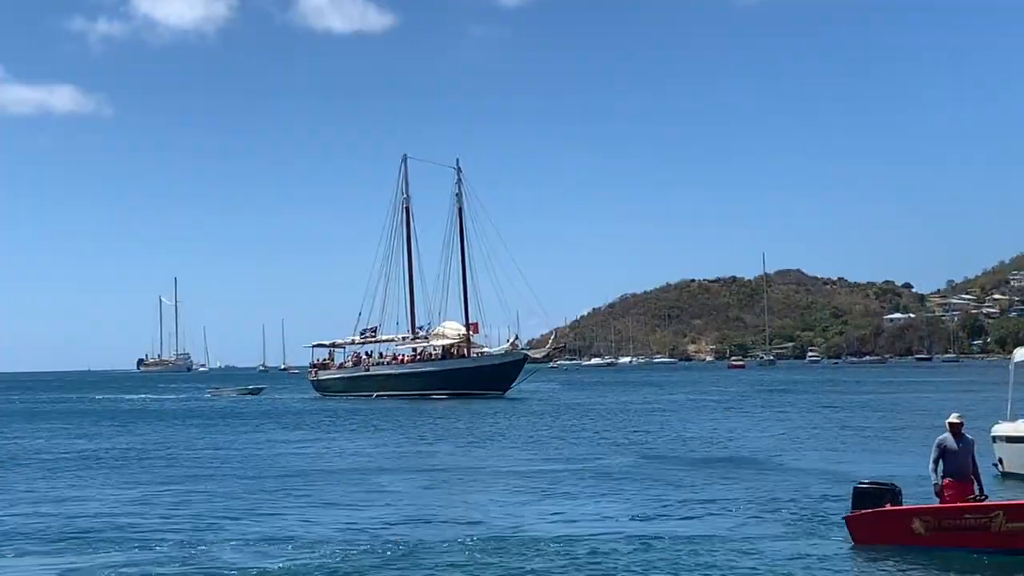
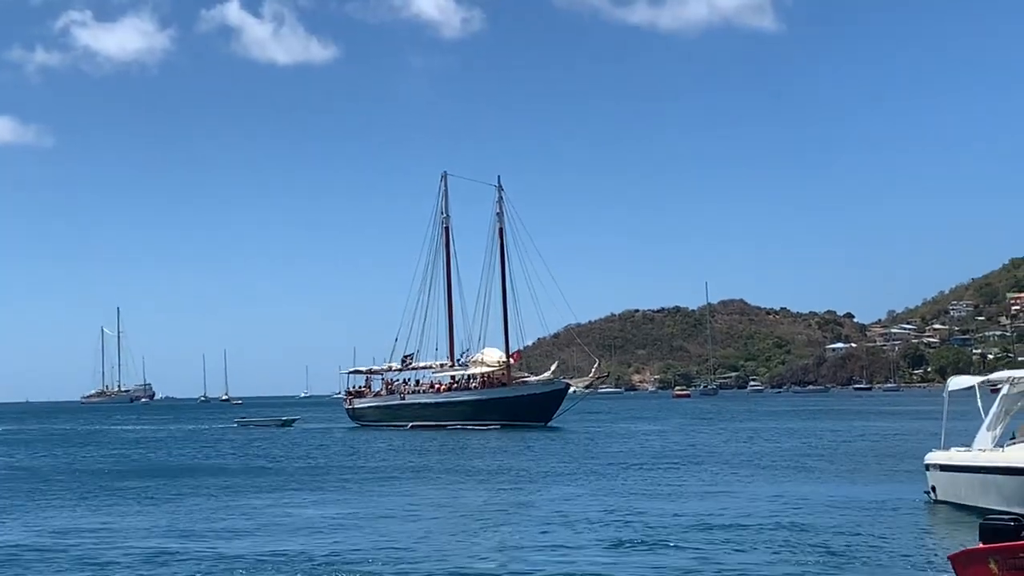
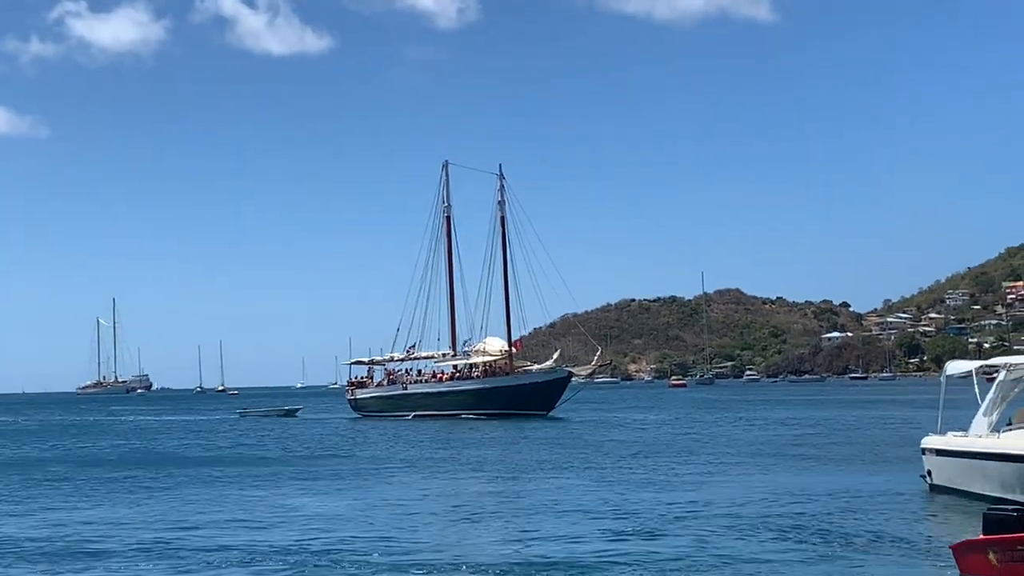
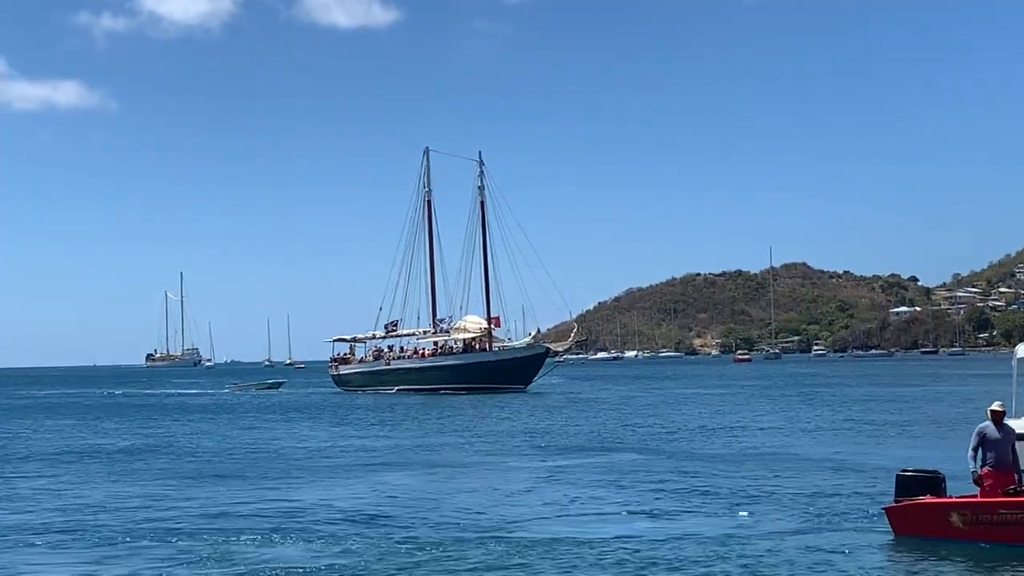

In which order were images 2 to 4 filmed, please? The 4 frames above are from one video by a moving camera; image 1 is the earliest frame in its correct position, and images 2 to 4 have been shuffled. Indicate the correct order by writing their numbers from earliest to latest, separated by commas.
4, 2, 3
